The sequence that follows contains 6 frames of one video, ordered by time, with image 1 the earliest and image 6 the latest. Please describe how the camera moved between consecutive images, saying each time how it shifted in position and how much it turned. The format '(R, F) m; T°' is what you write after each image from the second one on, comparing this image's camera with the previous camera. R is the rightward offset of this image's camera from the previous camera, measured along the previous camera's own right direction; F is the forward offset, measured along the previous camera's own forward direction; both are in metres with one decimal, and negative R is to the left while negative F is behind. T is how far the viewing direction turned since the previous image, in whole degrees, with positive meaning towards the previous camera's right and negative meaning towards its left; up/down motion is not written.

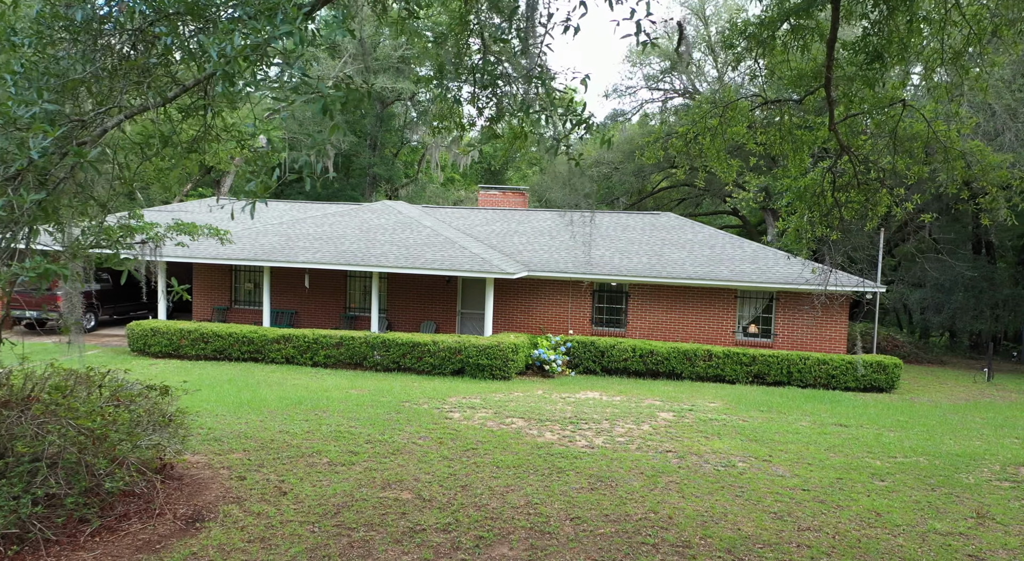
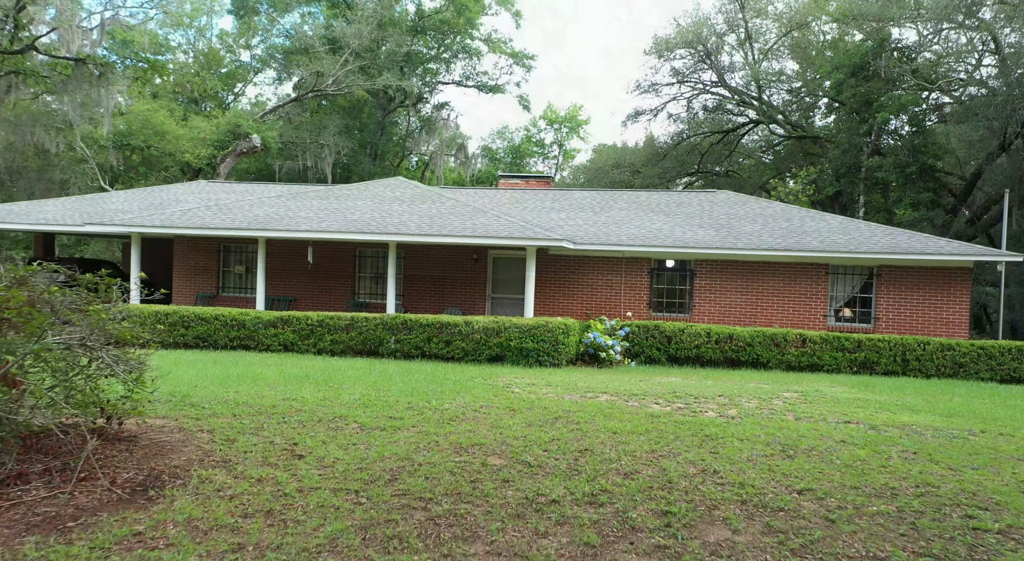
(-0.9, +2.7) m; +1°
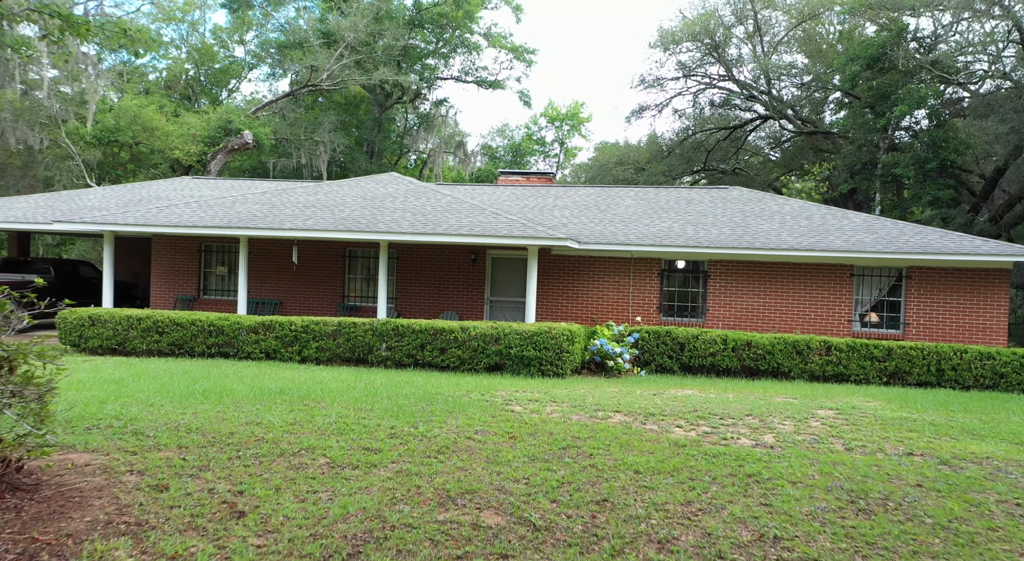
(0.0, +1.0) m; 0°
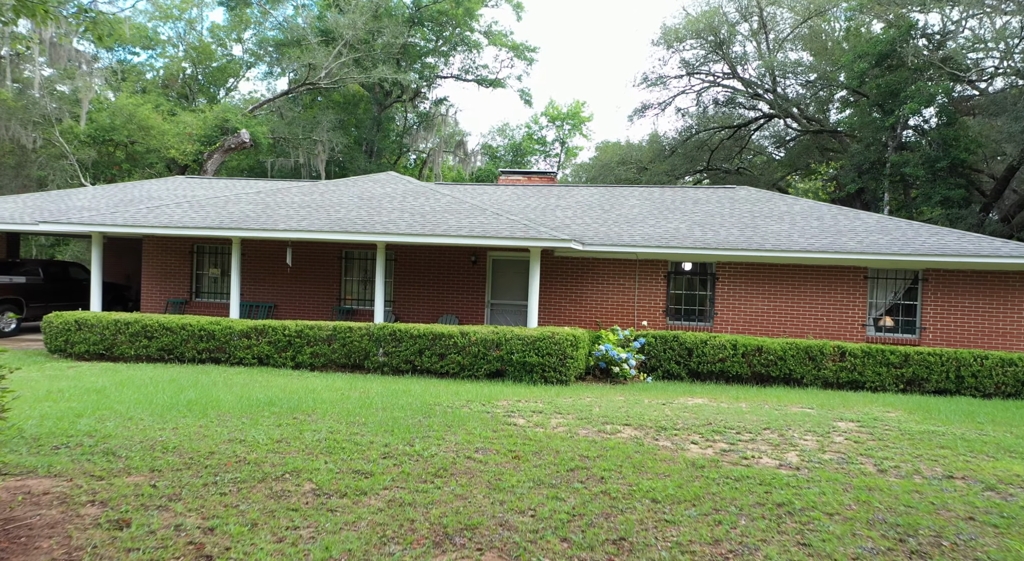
(0.0, +0.4) m; 0°
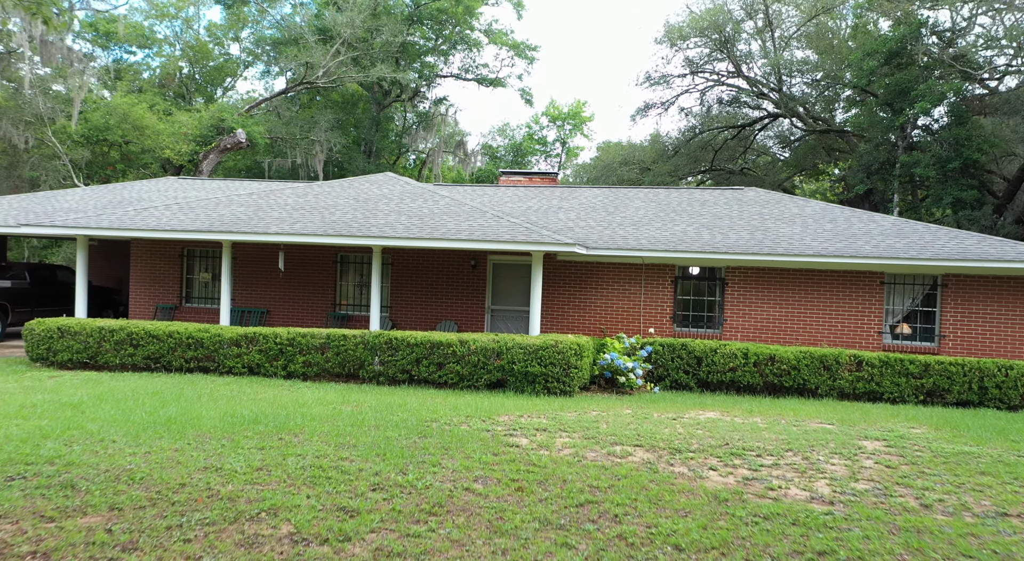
(0.0, +0.5) m; 0°
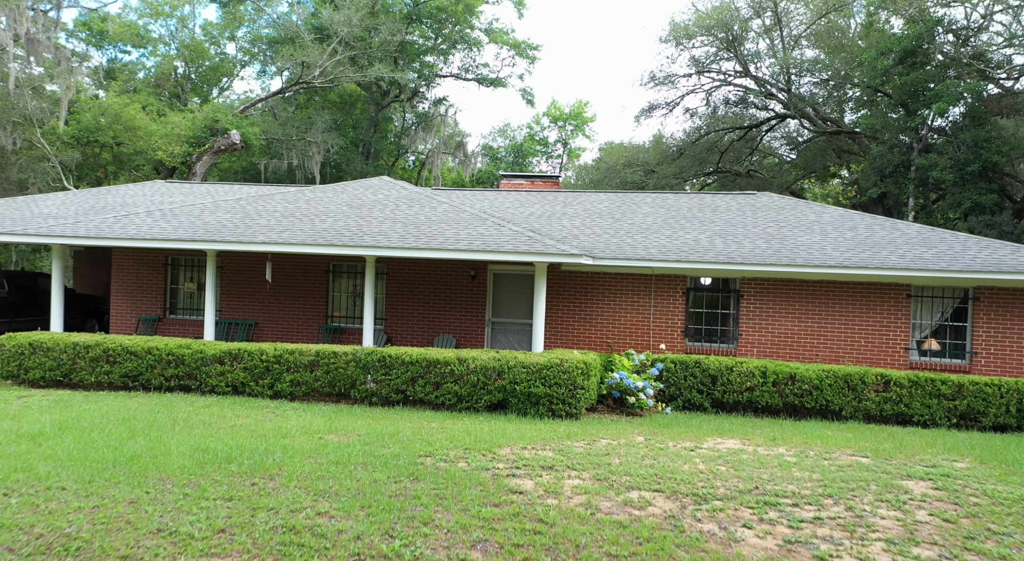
(0.0, +0.7) m; 0°
